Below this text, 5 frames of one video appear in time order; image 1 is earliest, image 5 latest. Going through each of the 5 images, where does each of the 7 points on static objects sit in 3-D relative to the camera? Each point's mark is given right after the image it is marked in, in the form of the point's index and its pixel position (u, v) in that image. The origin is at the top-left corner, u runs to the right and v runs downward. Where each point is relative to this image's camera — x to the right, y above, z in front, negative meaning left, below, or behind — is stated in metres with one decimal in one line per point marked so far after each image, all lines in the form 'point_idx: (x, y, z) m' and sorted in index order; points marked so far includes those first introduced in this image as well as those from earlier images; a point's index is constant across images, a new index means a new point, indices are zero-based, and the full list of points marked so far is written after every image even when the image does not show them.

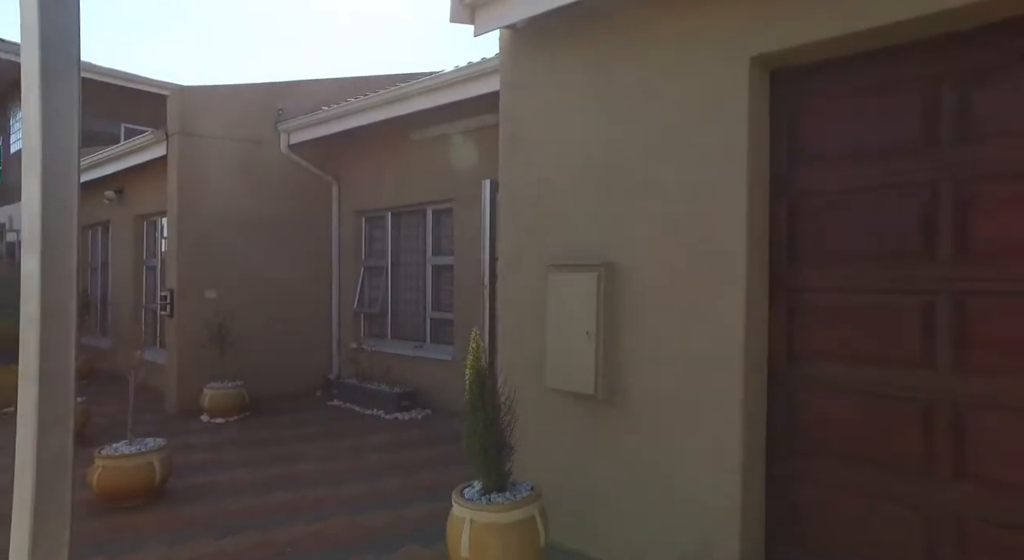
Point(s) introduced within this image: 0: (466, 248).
0: (-0.9, +0.4, +7.5) m
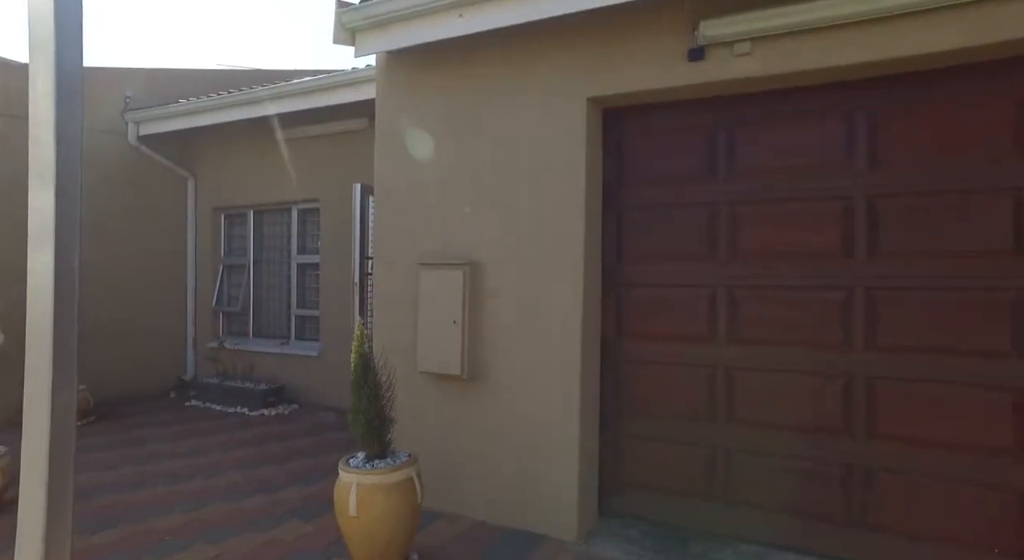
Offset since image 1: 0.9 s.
0: (-2.2, +0.4, +7.7) m
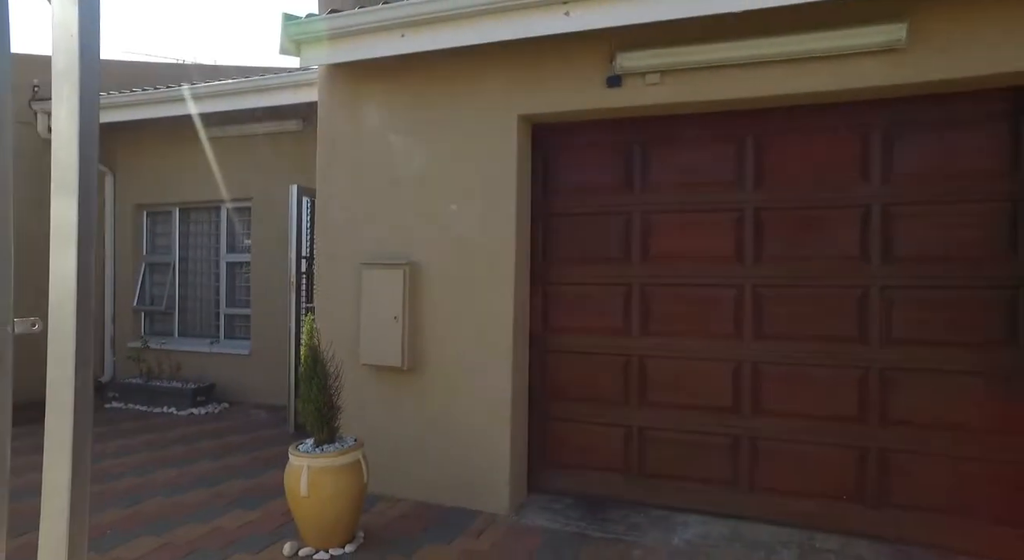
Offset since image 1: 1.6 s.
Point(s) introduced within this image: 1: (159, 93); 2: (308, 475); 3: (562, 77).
0: (-3.0, +0.4, +7.8) m
1: (-4.1, +2.2, +7.4) m
2: (-1.1, -1.1, +3.6) m
3: (+0.3, +1.3, +4.0) m
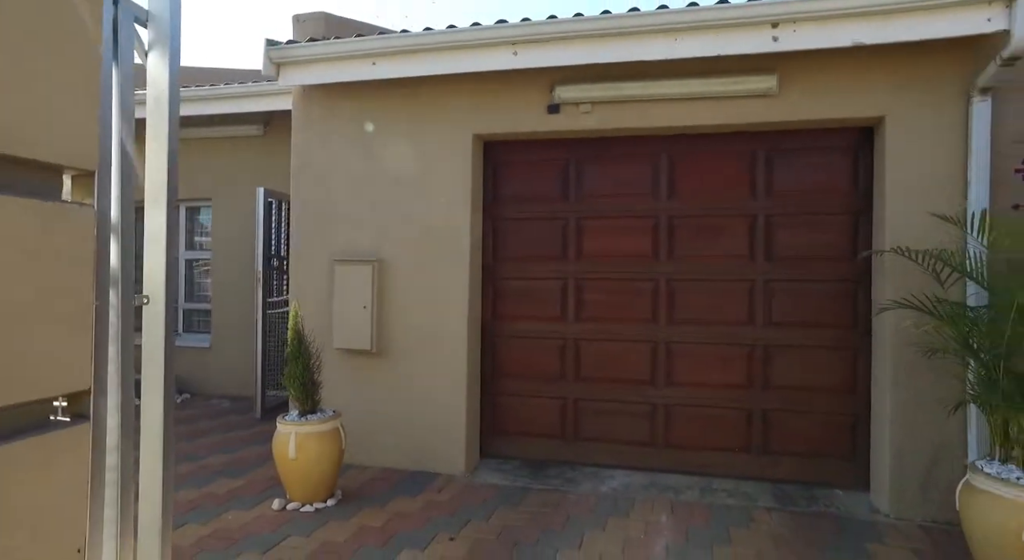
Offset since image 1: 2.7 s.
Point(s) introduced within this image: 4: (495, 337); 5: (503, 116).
0: (-3.7, +0.5, +8.2) m
1: (-4.7, +2.2, +7.7) m
2: (-1.4, -1.1, +4.2) m
3: (0.0, +1.3, +4.8) m
4: (-0.1, -0.5, +5.1) m
5: (-0.1, +1.2, +4.8) m
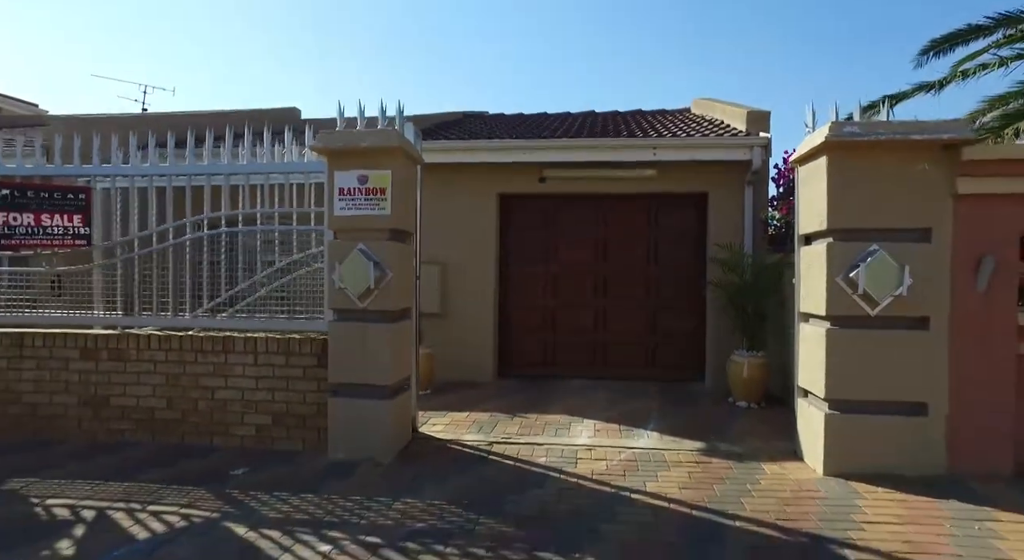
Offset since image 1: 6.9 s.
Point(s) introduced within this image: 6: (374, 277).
0: (-3.9, +0.5, +11.6) m
1: (-4.9, +2.3, +11.1) m
2: (-1.3, -1.0, +7.8) m
3: (+0.1, +1.4, +8.6) m
4: (-0.1, -0.4, +8.9) m
5: (0.0, +1.3, +8.6) m
6: (-1.1, 0.0, +4.8) m
